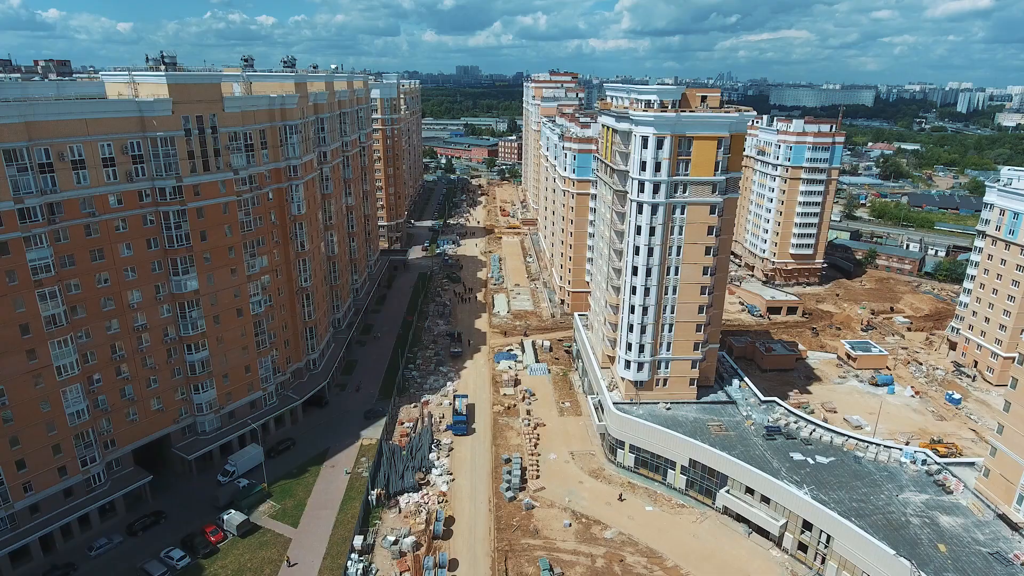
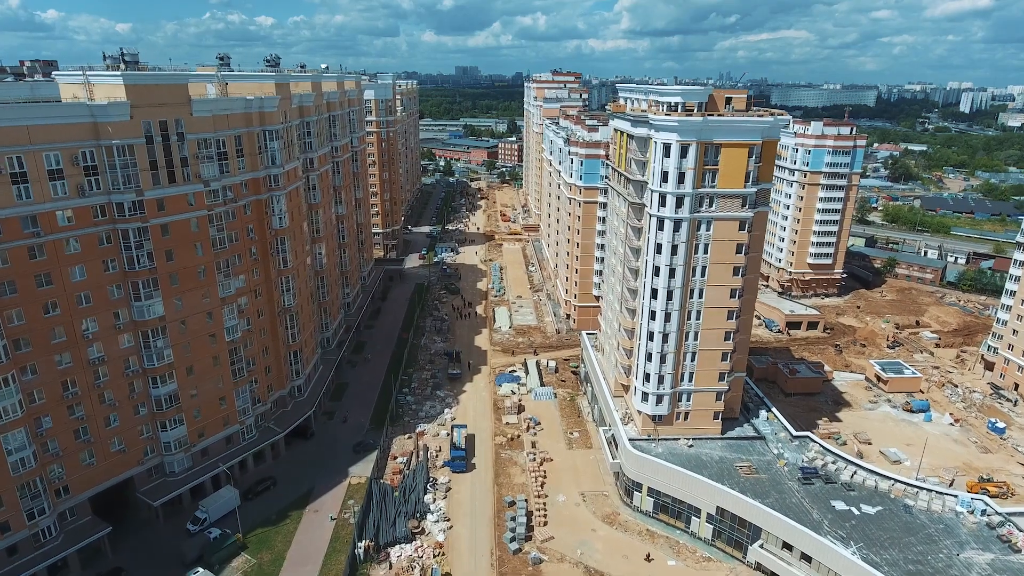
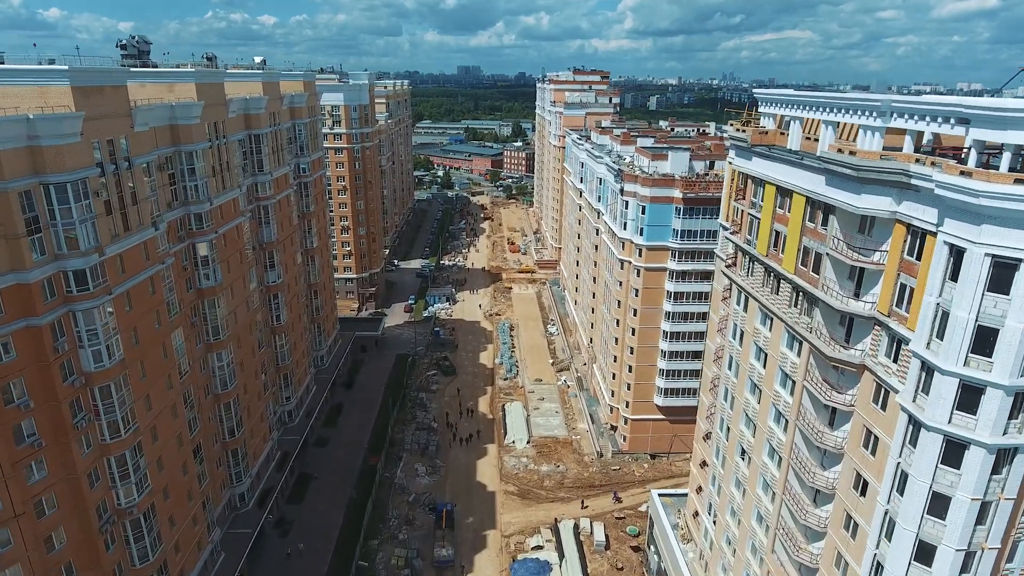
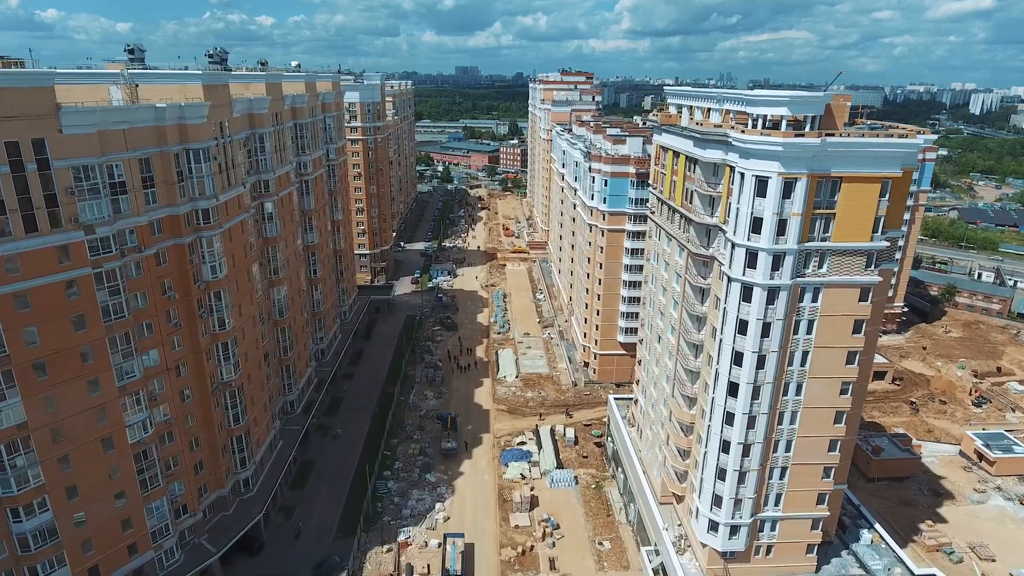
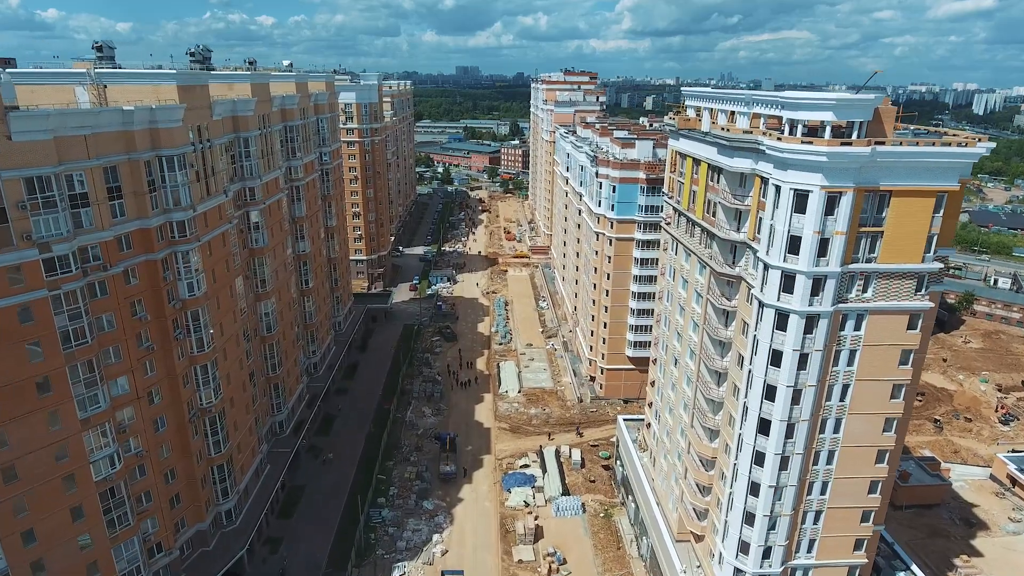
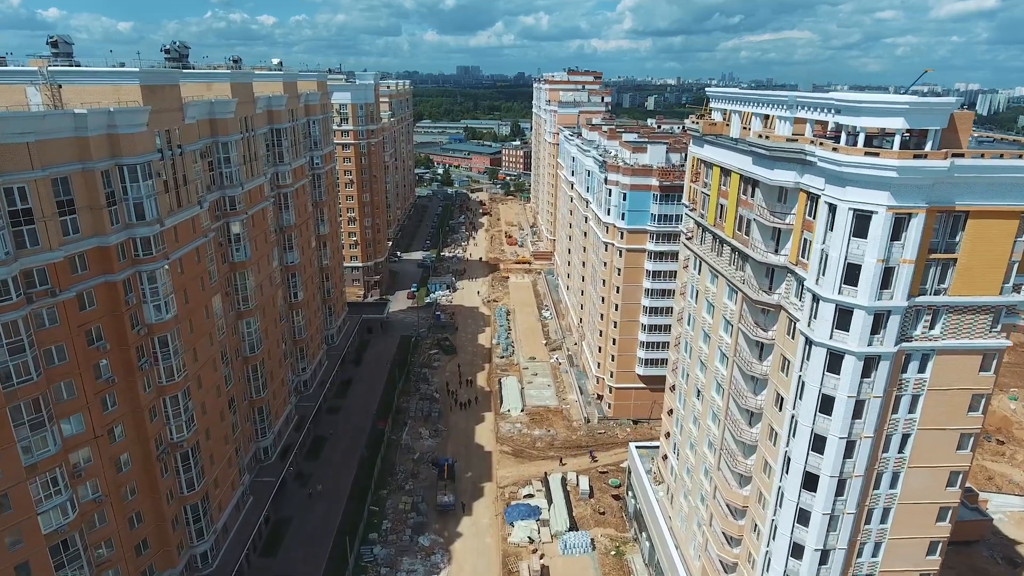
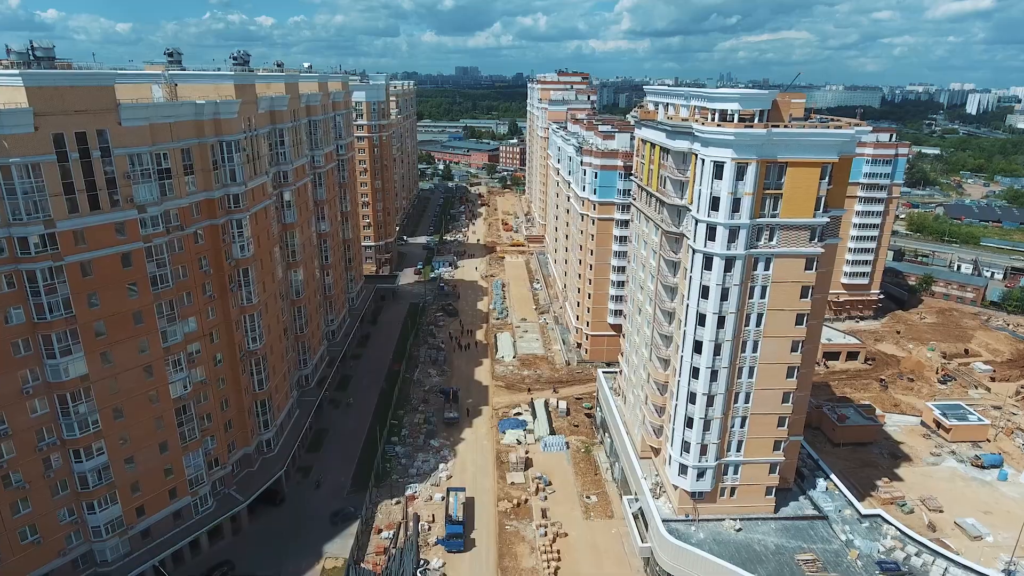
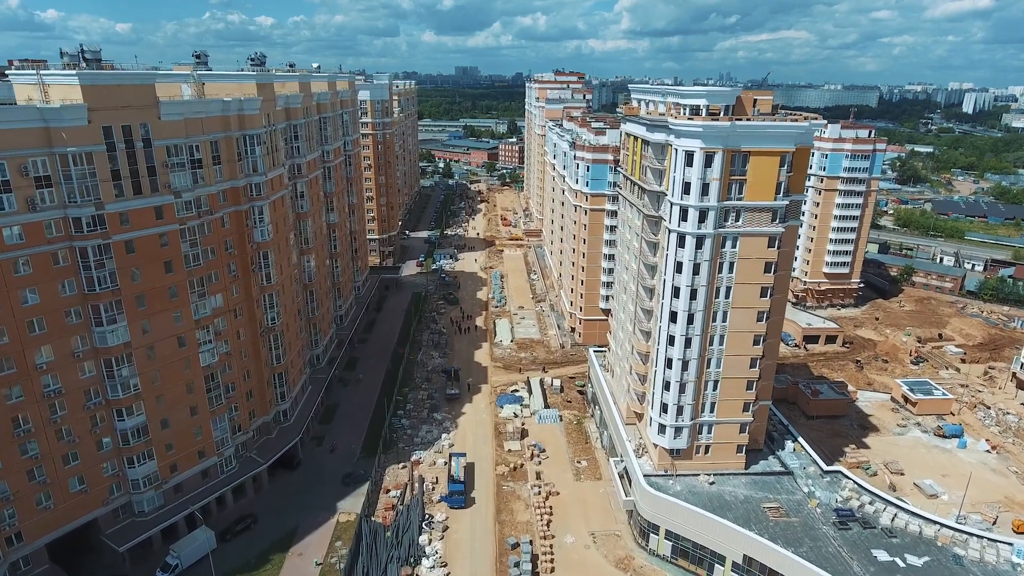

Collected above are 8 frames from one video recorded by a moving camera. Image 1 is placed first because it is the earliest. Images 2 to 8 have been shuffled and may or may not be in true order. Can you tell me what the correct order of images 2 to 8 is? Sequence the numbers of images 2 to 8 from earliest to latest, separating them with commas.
2, 8, 7, 4, 5, 6, 3
